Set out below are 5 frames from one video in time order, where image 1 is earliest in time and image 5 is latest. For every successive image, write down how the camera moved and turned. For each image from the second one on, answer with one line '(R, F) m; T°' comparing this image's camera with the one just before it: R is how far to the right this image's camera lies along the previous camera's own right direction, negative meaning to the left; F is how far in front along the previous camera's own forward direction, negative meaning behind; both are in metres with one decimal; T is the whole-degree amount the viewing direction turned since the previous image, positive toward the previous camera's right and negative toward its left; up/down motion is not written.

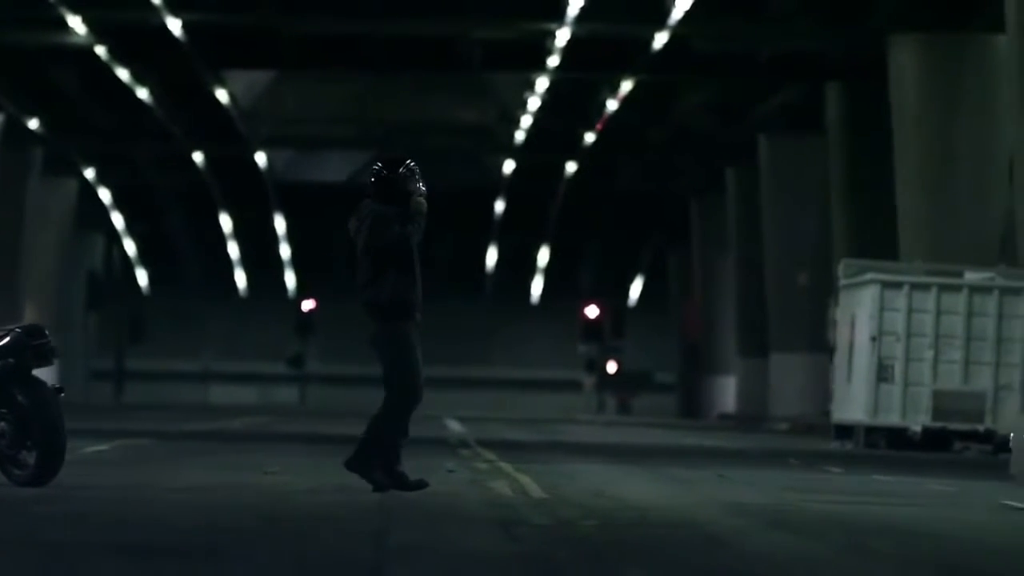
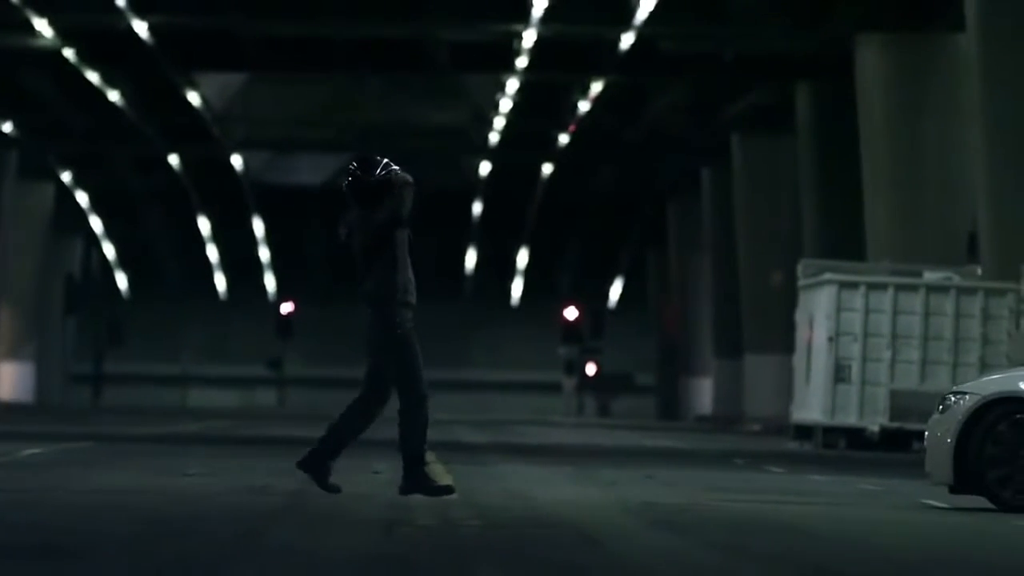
(+0.6, 0.0) m; 0°
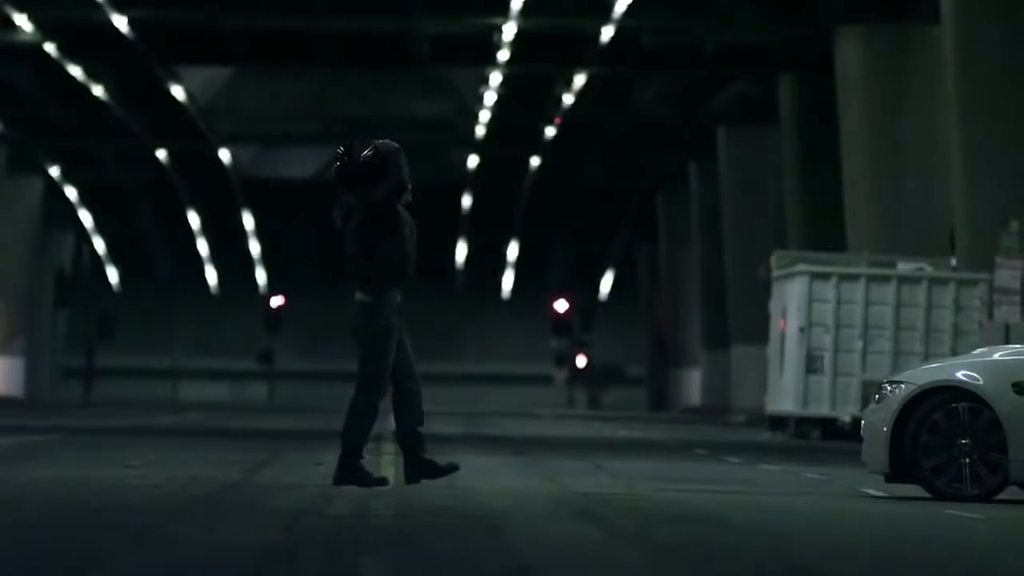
(+0.5, 0.0) m; 0°
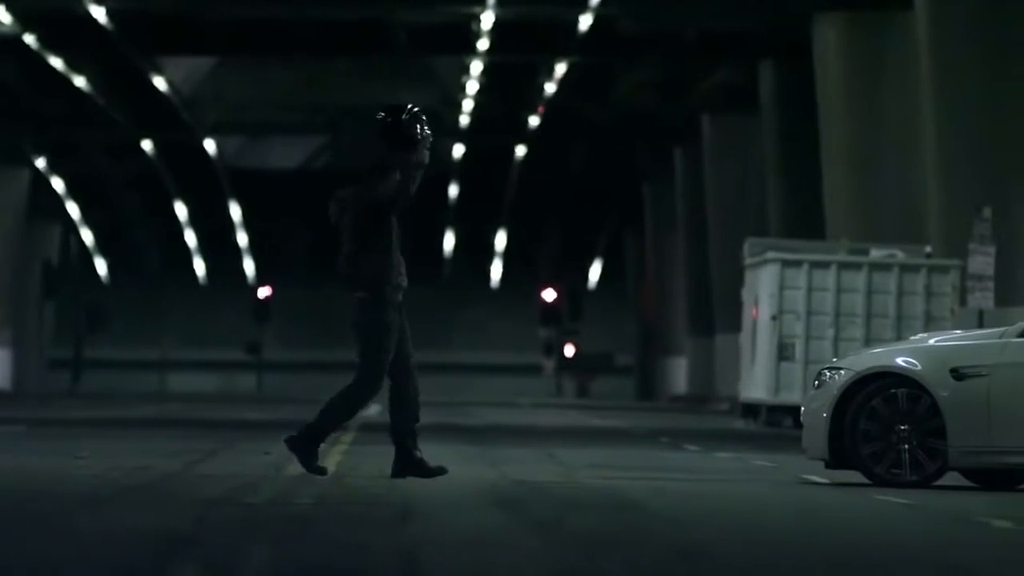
(+0.5, 0.0) m; 0°
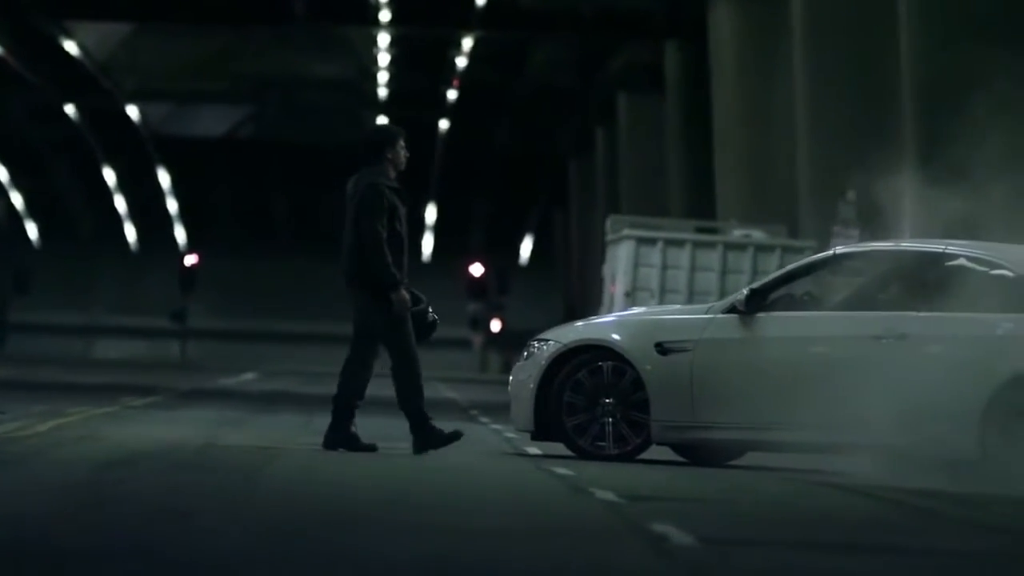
(+2.0, 0.0) m; 0°
